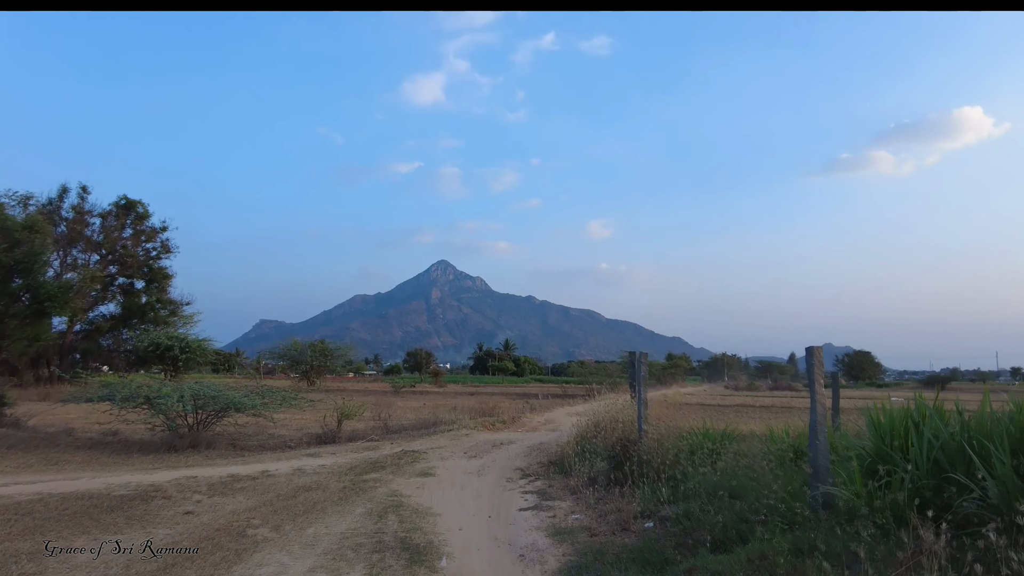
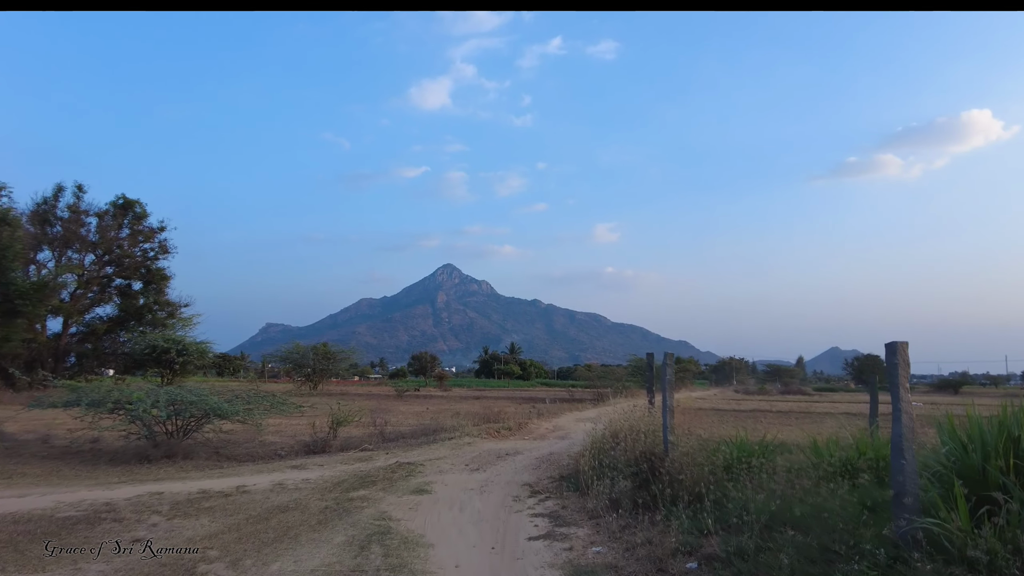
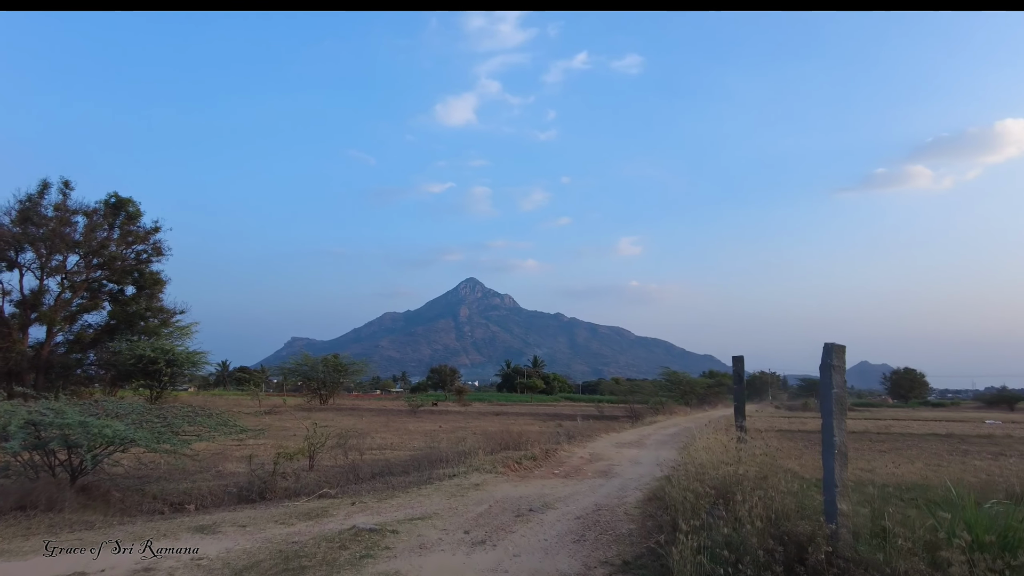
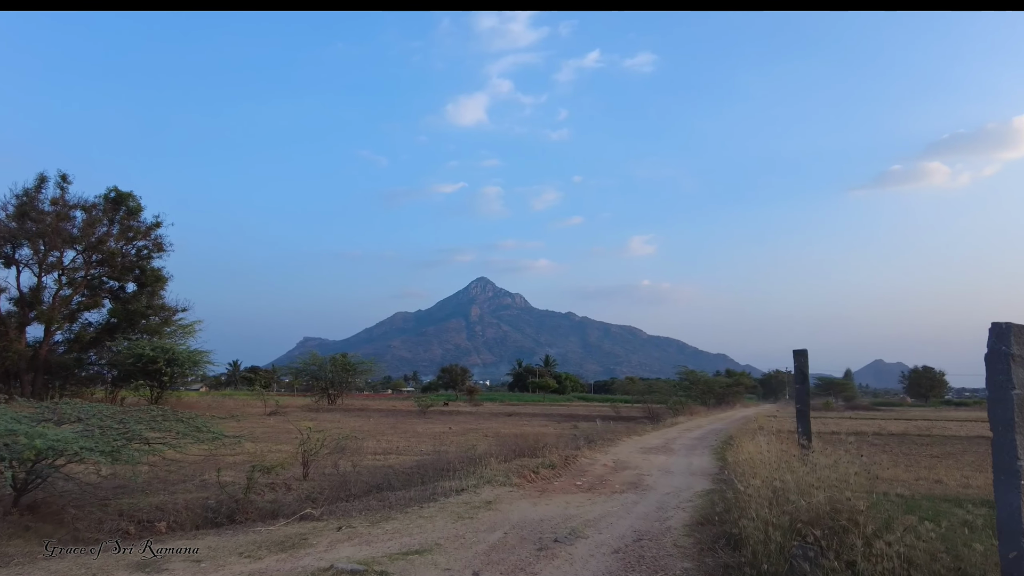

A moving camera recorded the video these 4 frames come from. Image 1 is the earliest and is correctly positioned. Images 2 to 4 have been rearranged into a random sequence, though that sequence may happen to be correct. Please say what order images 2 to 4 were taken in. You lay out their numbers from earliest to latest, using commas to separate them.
2, 3, 4
